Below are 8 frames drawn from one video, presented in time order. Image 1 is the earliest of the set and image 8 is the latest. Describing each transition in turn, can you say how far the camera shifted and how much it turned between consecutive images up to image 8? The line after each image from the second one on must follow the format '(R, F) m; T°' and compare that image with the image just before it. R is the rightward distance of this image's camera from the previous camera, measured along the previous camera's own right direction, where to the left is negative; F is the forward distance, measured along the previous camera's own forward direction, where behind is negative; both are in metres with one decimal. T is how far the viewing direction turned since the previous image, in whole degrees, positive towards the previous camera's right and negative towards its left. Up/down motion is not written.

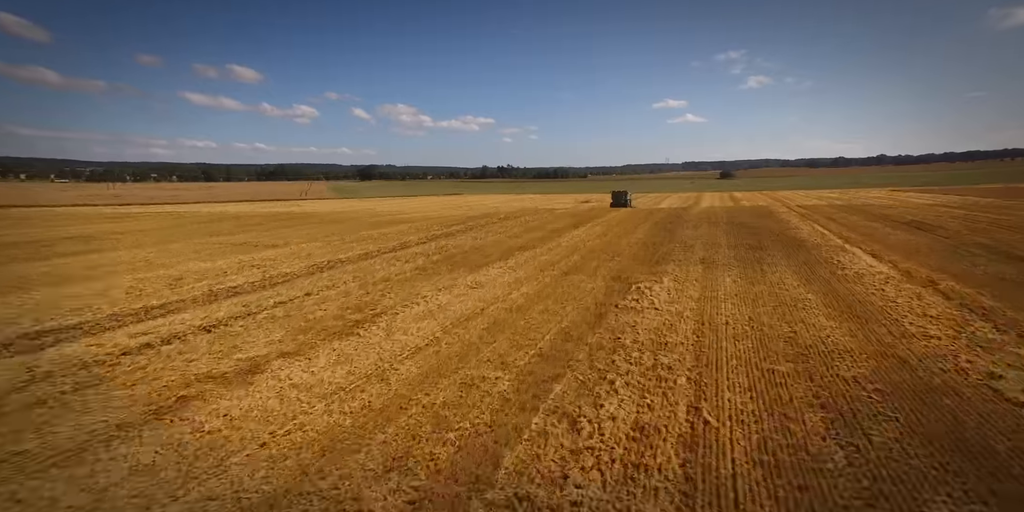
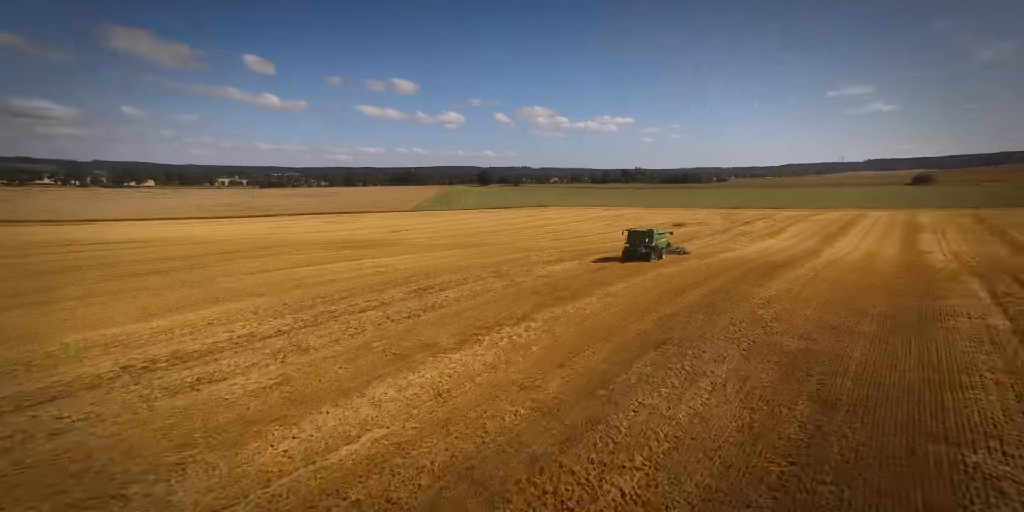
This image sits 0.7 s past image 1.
(+6.3, +12.1) m; -14°
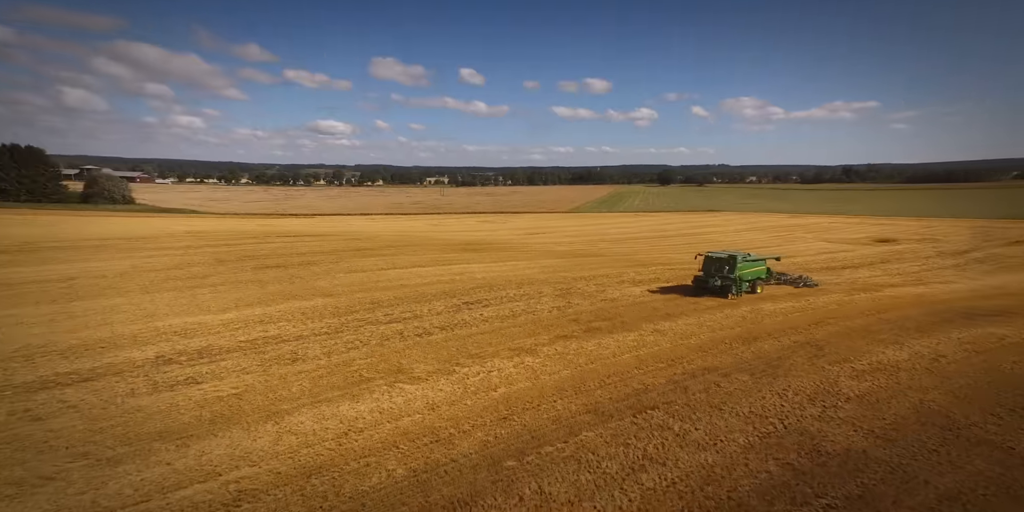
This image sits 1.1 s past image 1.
(+3.9, +1.9) m; -20°
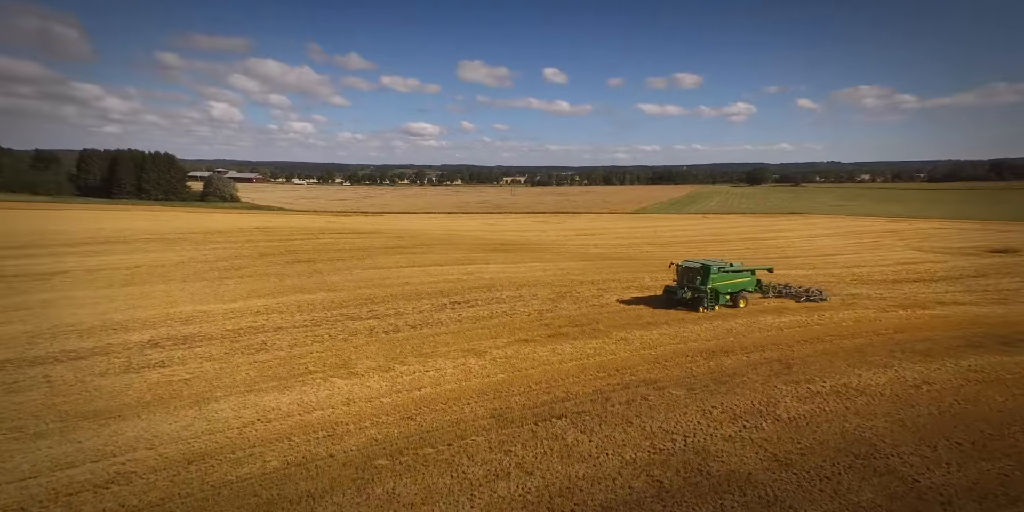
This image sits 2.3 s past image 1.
(+3.1, 0.0) m; -10°
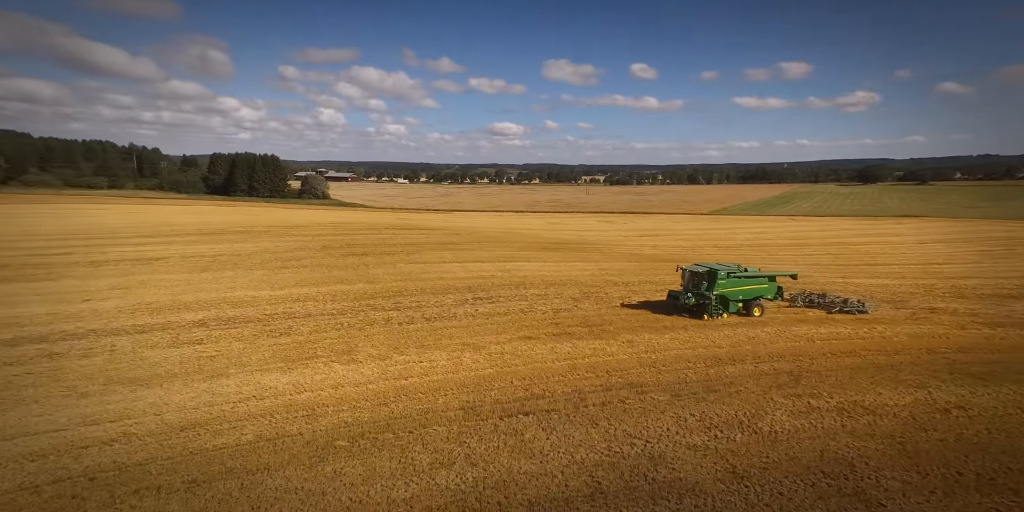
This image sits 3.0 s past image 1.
(+2.0, 0.0) m; -9°
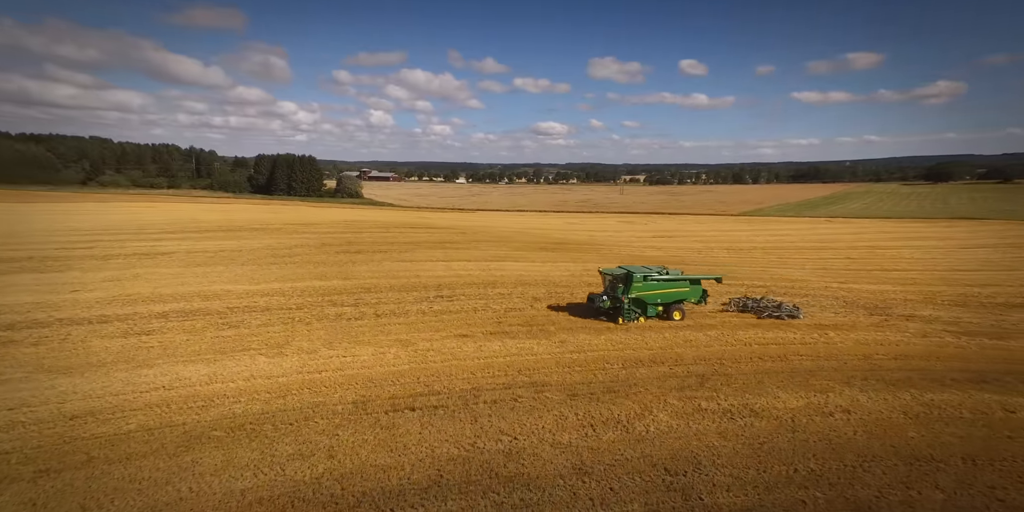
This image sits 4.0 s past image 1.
(+2.9, 0.0) m; -6°
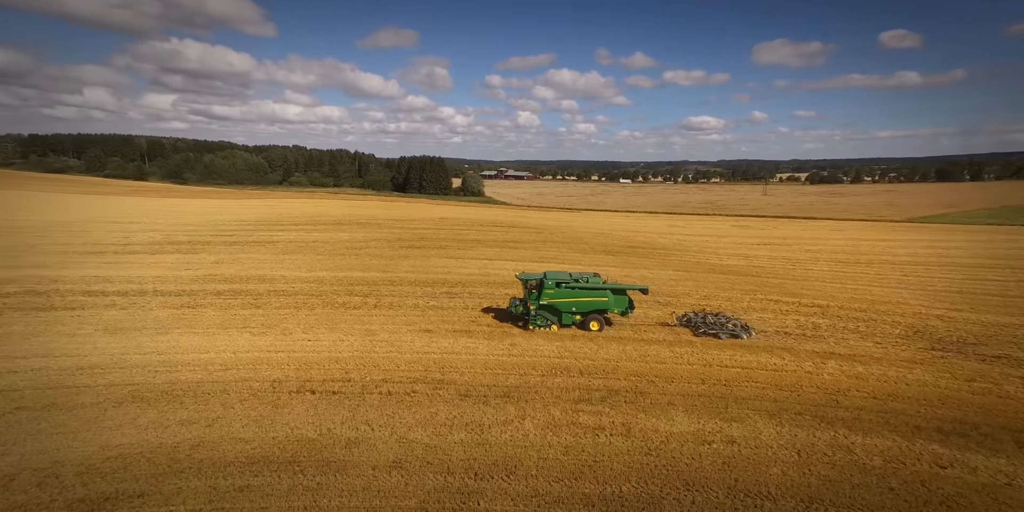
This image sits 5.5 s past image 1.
(+4.8, +0.5) m; -17°
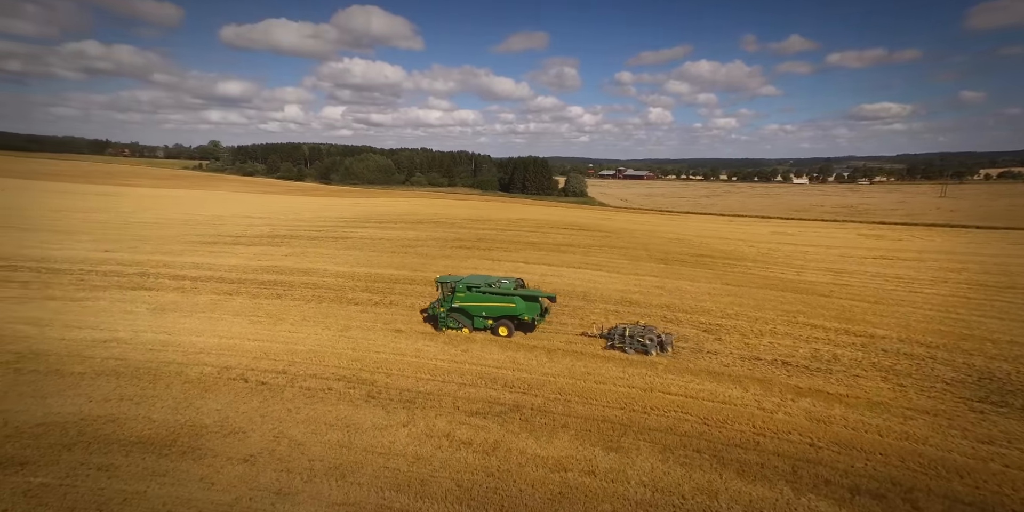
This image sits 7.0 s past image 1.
(+4.2, +1.0) m; -15°
